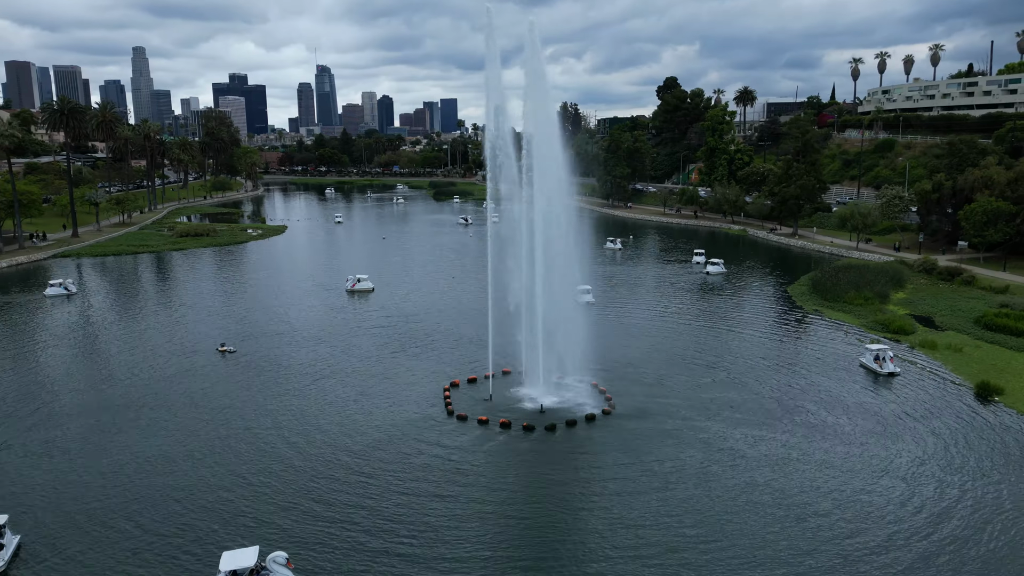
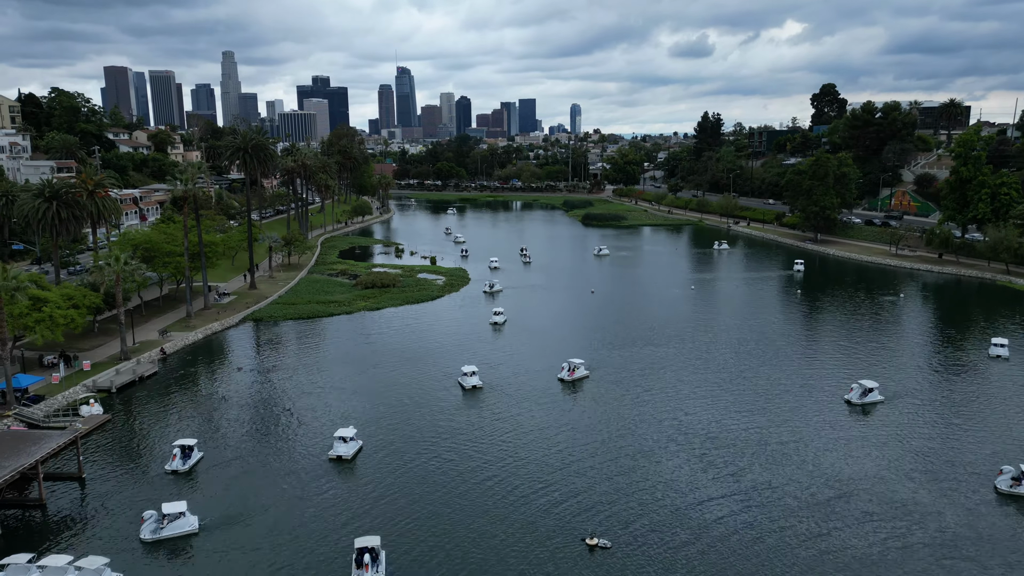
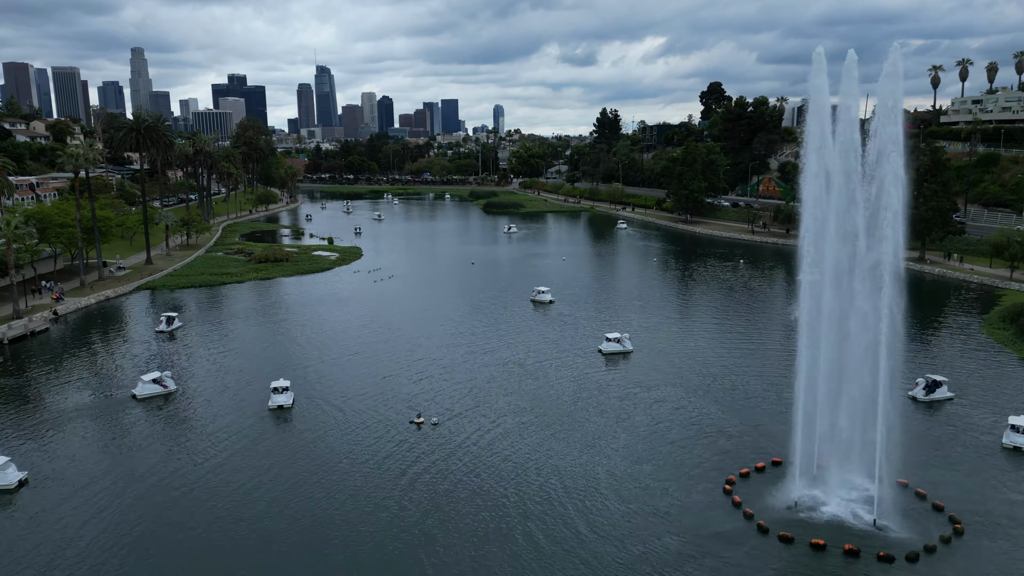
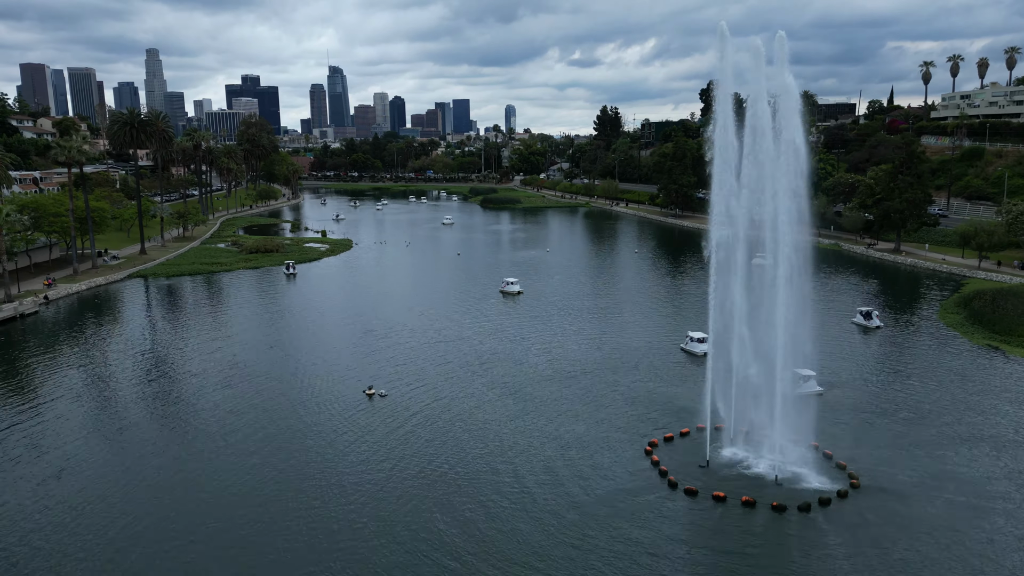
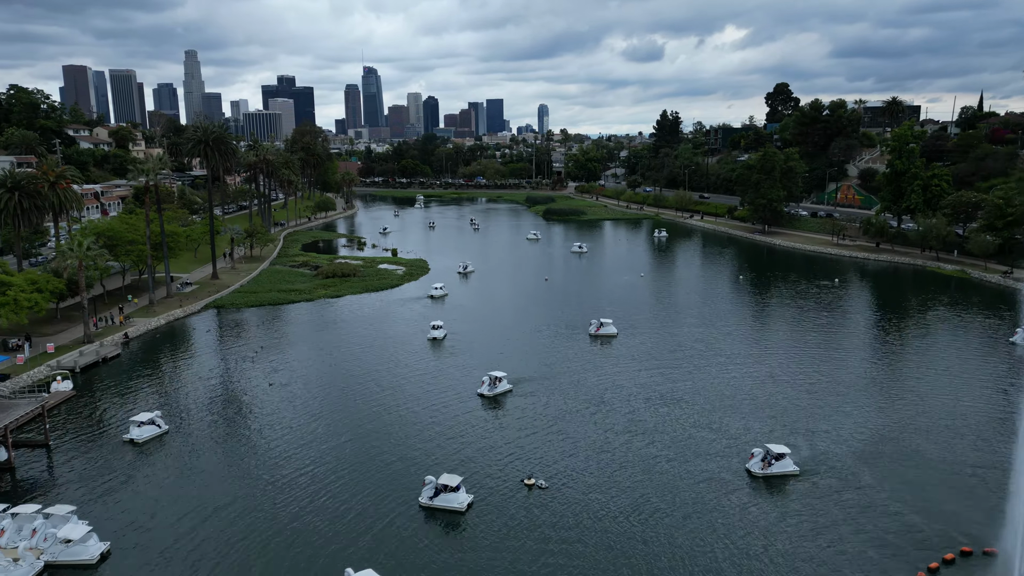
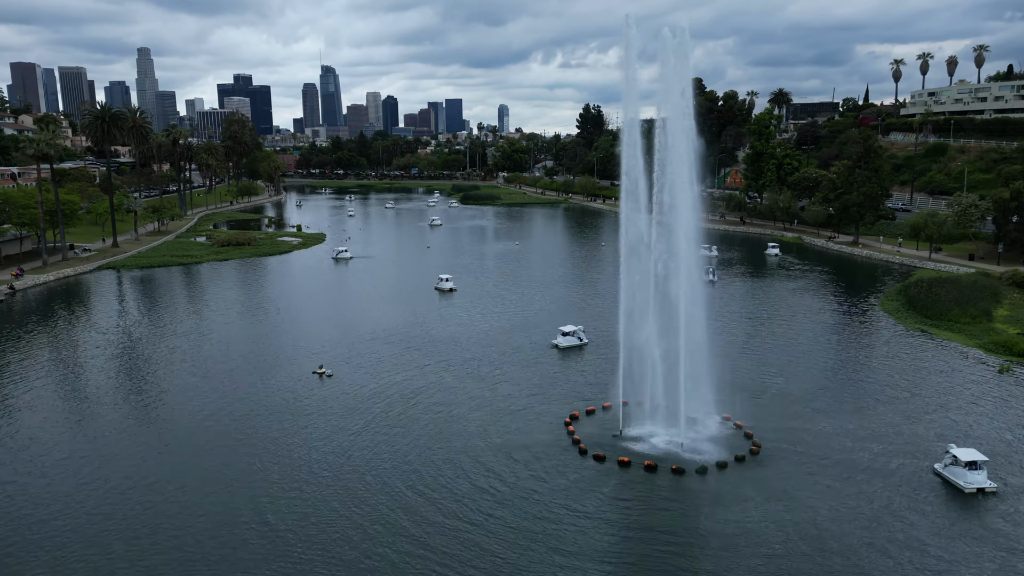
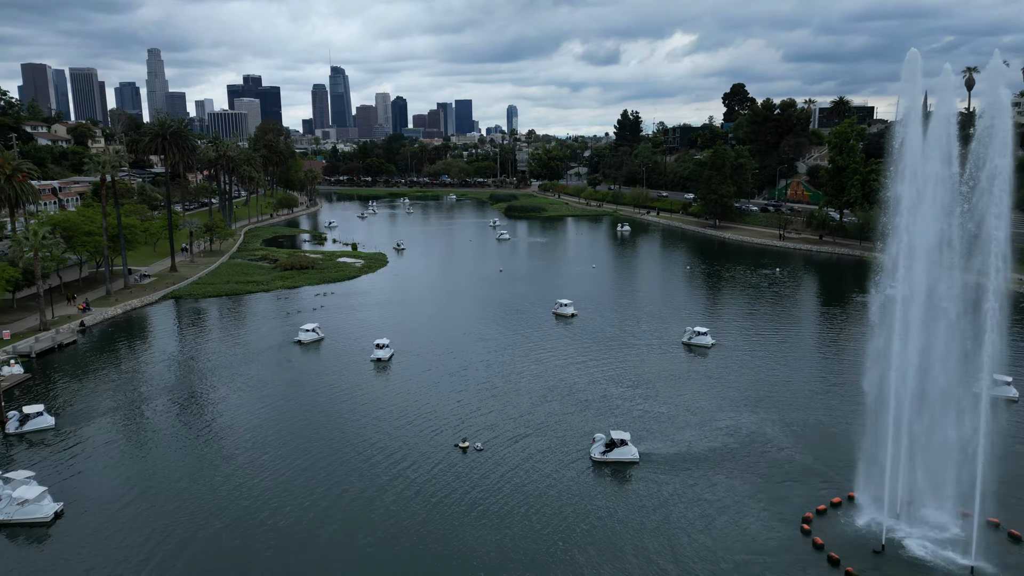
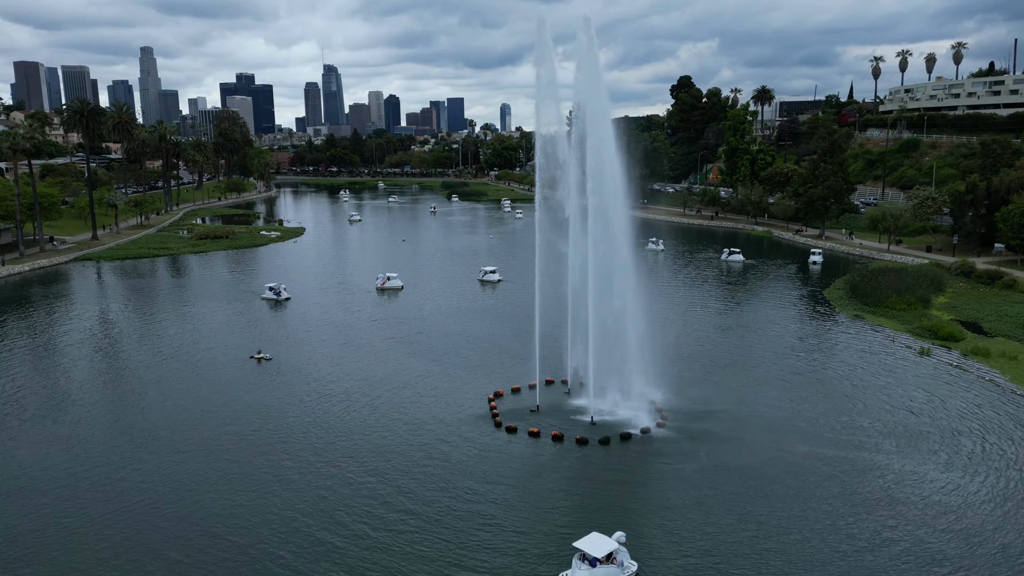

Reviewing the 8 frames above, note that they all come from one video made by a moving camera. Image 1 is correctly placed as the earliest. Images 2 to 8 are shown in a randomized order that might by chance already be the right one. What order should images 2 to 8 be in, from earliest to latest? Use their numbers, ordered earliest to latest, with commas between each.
8, 6, 4, 3, 7, 5, 2
